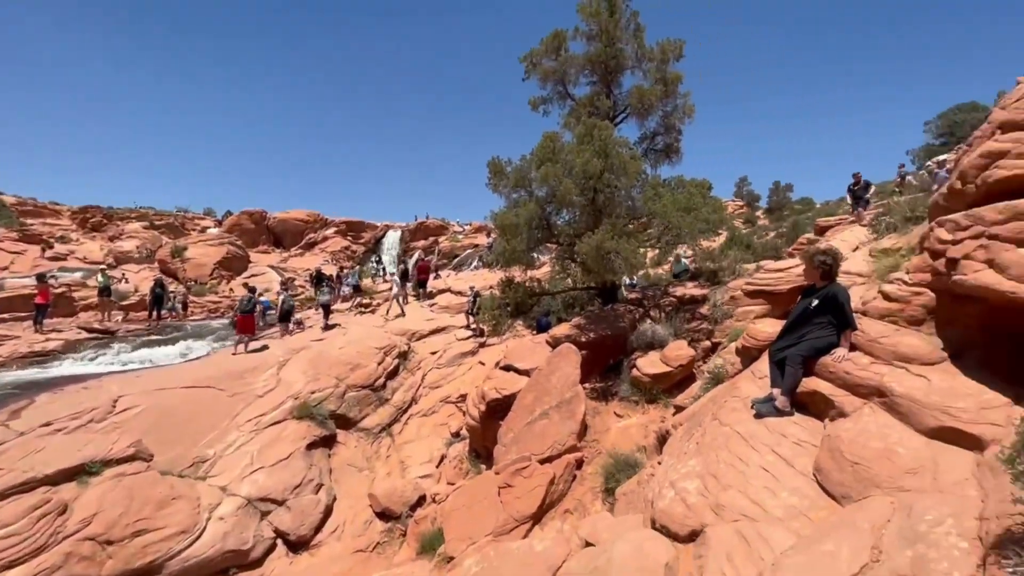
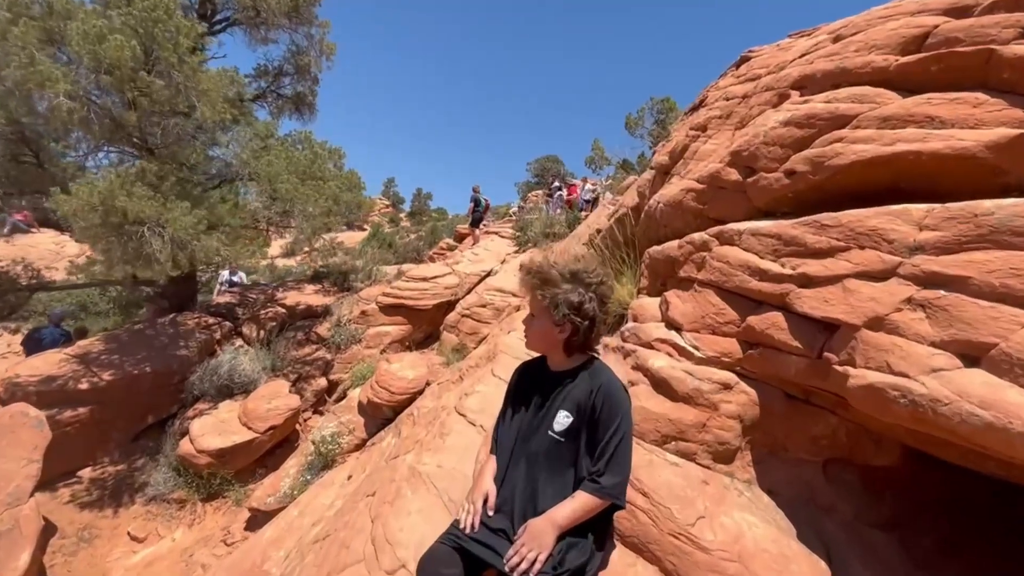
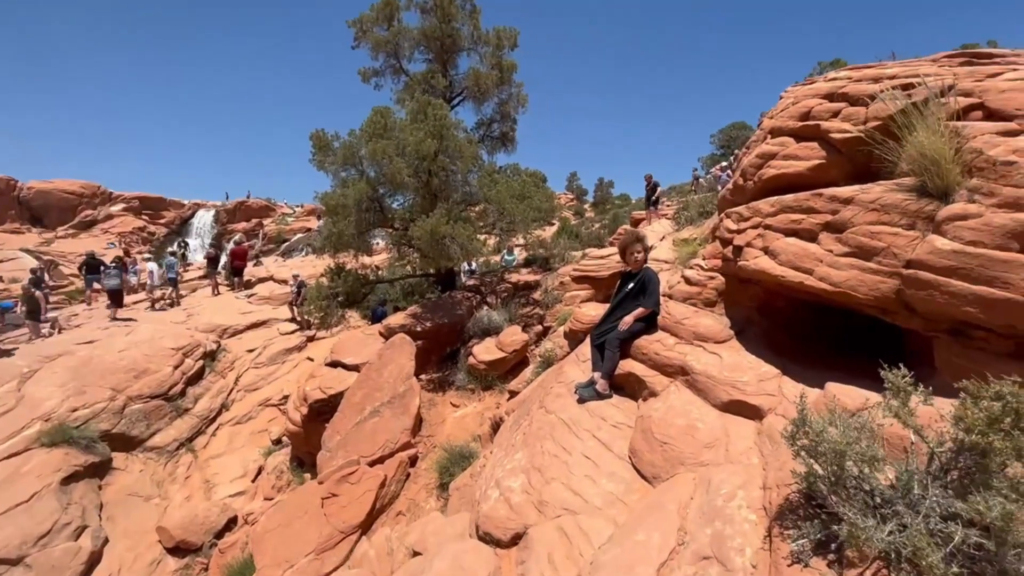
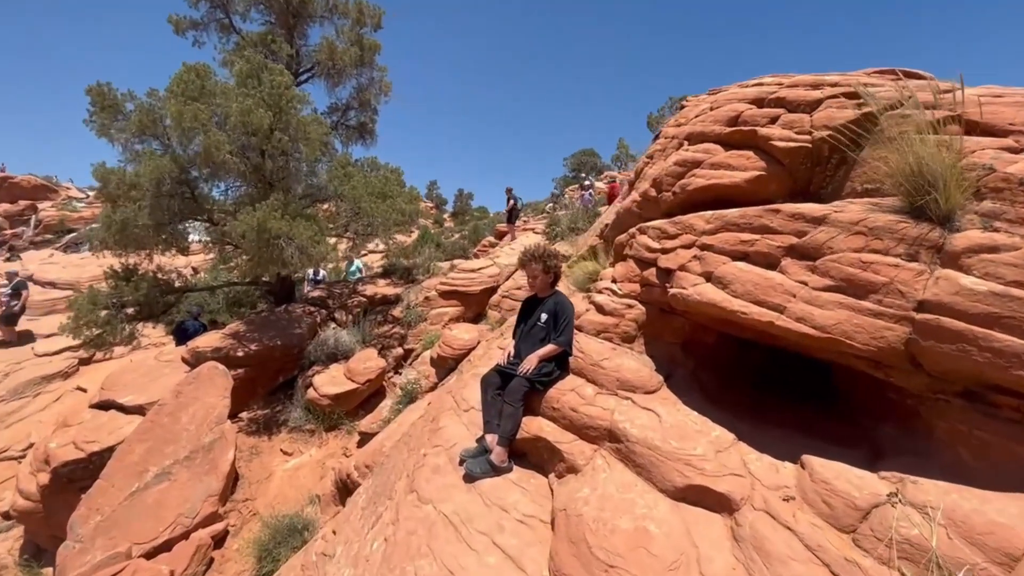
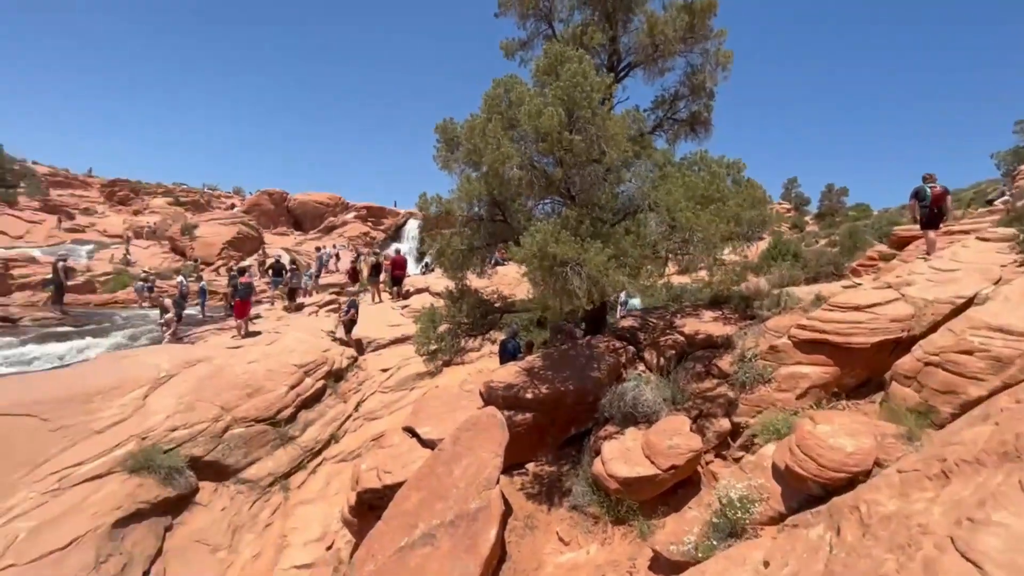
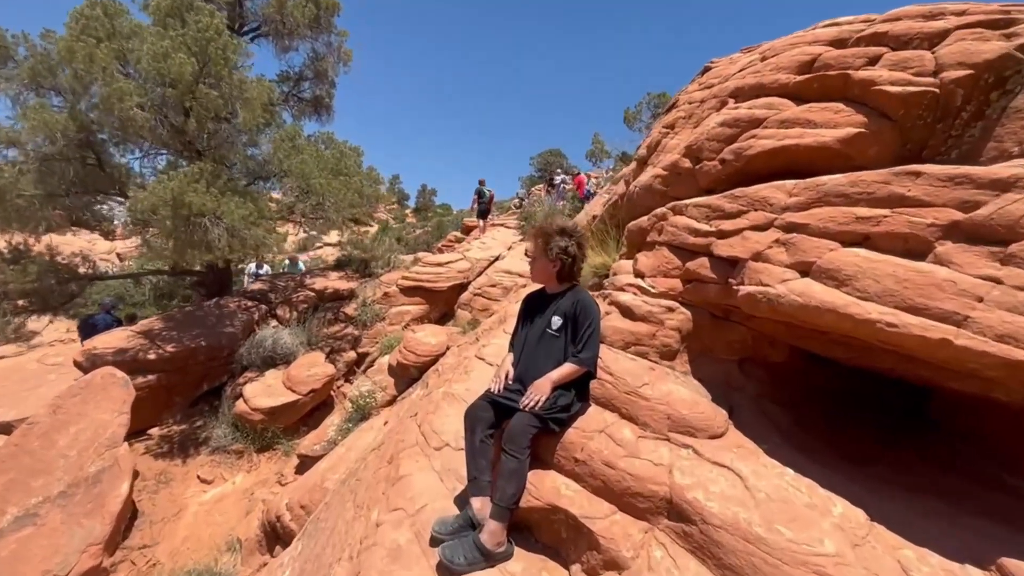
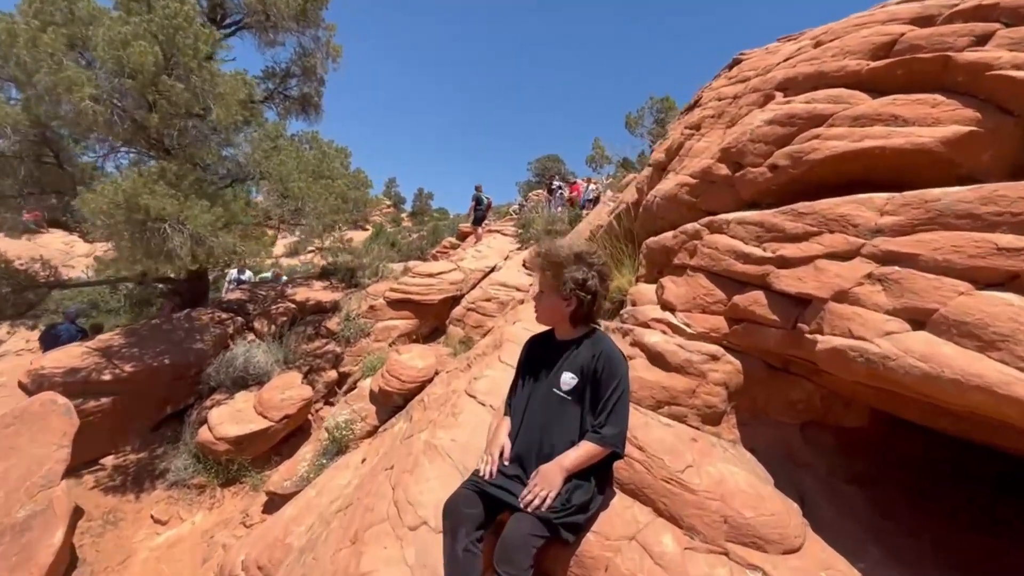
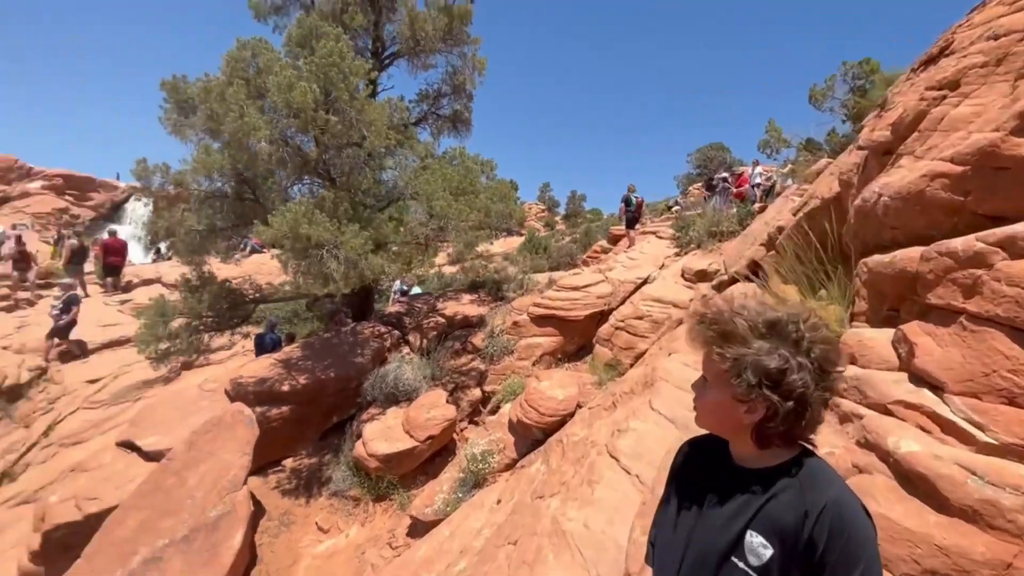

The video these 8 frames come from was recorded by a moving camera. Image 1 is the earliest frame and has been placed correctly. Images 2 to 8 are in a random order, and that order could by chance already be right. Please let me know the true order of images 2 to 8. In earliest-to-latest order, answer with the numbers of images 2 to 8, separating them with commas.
3, 4, 6, 7, 2, 8, 5
